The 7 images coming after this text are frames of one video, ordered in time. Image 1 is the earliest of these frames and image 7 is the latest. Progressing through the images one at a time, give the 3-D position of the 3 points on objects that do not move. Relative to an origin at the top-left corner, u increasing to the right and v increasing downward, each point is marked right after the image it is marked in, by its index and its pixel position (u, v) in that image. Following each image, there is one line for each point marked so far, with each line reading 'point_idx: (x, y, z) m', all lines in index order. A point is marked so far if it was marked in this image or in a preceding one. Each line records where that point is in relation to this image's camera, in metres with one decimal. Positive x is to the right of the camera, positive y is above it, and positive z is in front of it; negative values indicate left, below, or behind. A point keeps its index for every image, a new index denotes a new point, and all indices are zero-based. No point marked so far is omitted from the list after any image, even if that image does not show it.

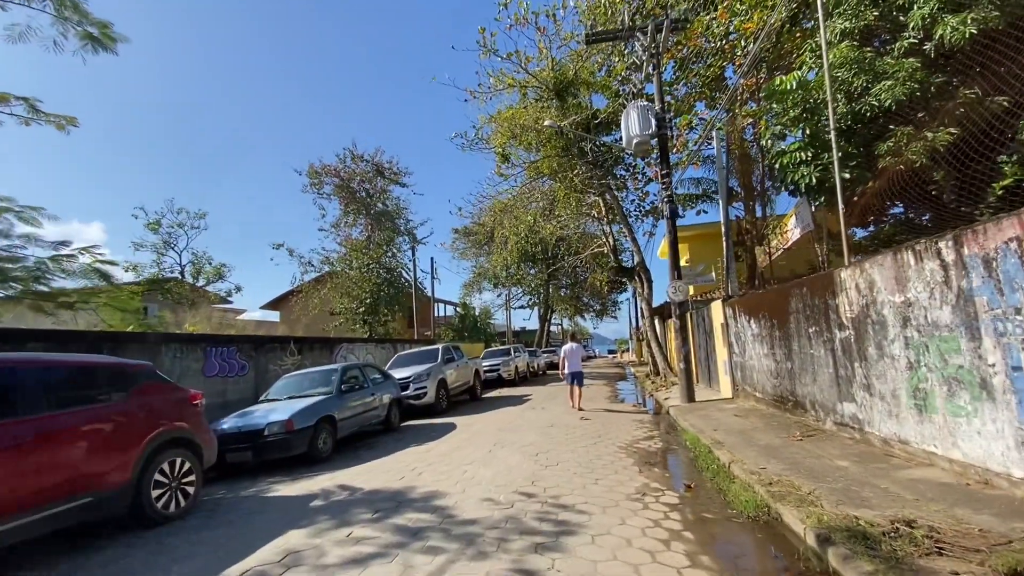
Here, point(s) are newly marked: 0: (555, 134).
0: (+1.7, +6.2, +19.5) m
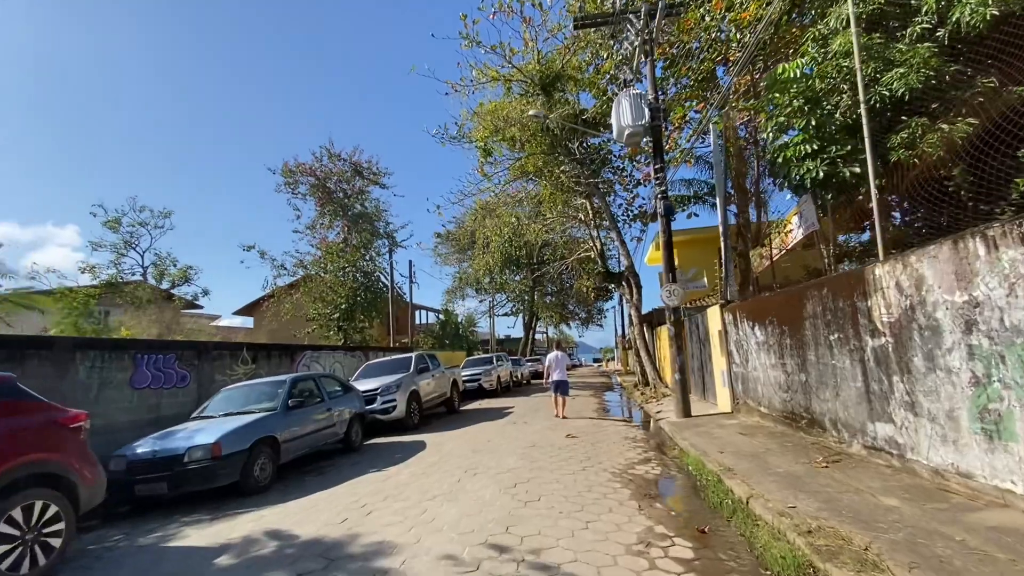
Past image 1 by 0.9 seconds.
0: (+1.1, +6.0, +18.5) m
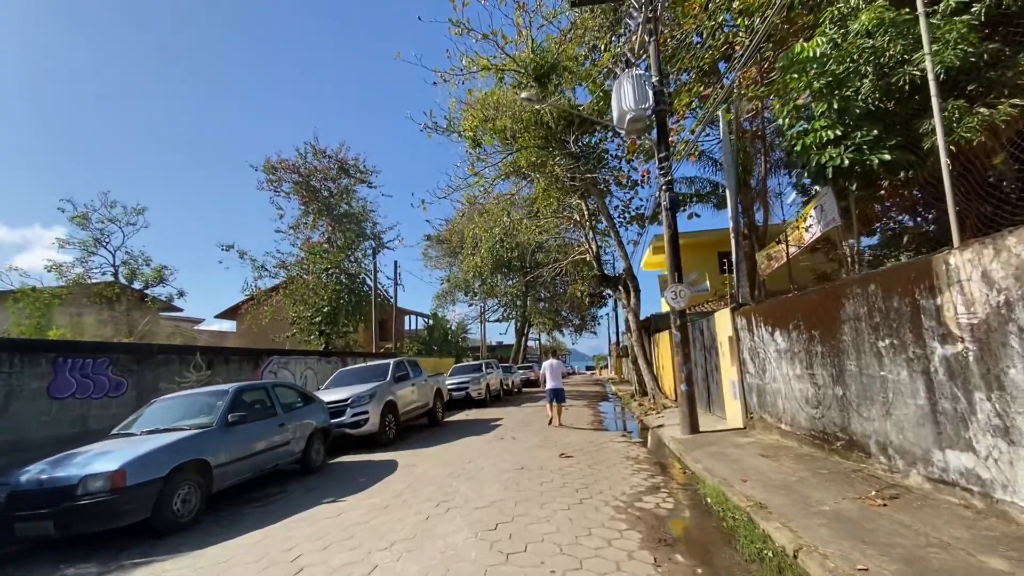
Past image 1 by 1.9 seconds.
0: (+0.8, +5.9, +17.4) m
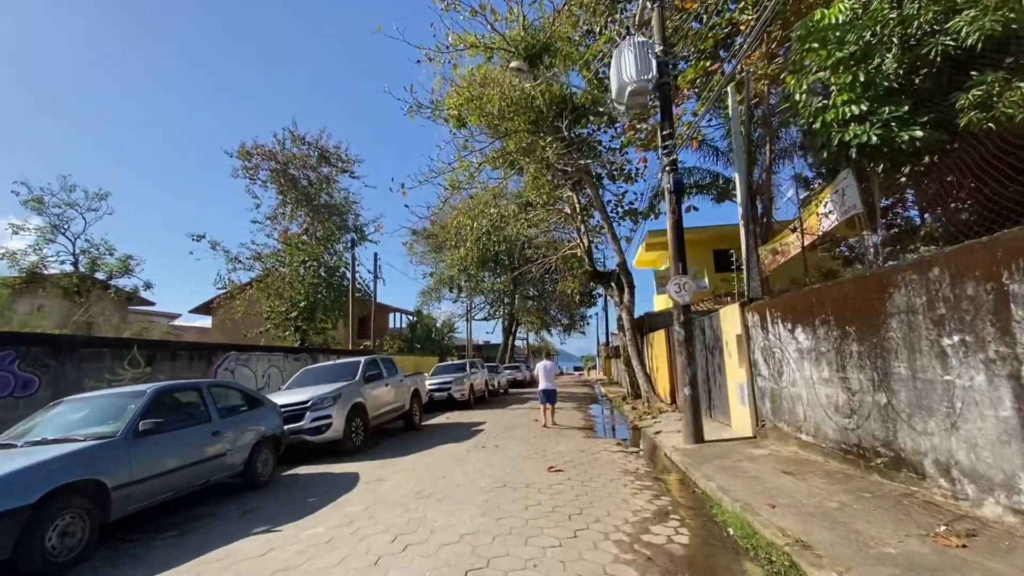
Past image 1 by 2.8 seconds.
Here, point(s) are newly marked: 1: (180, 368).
0: (+0.4, +6.1, +16.3) m
1: (-6.8, -1.6, +9.9) m
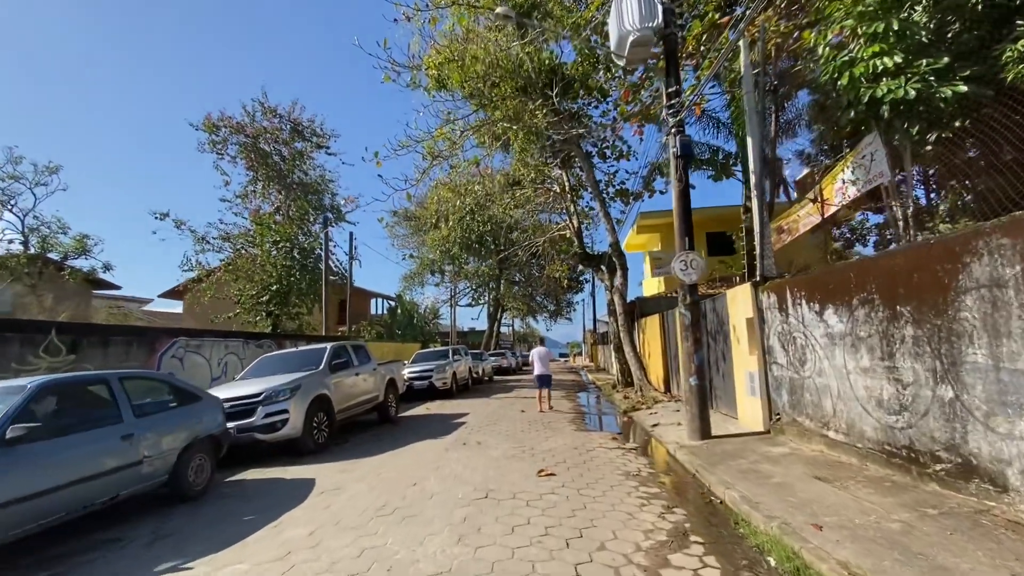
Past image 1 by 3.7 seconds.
0: (0.0, +6.7, +15.0) m
1: (-7.1, -1.2, +8.7) m
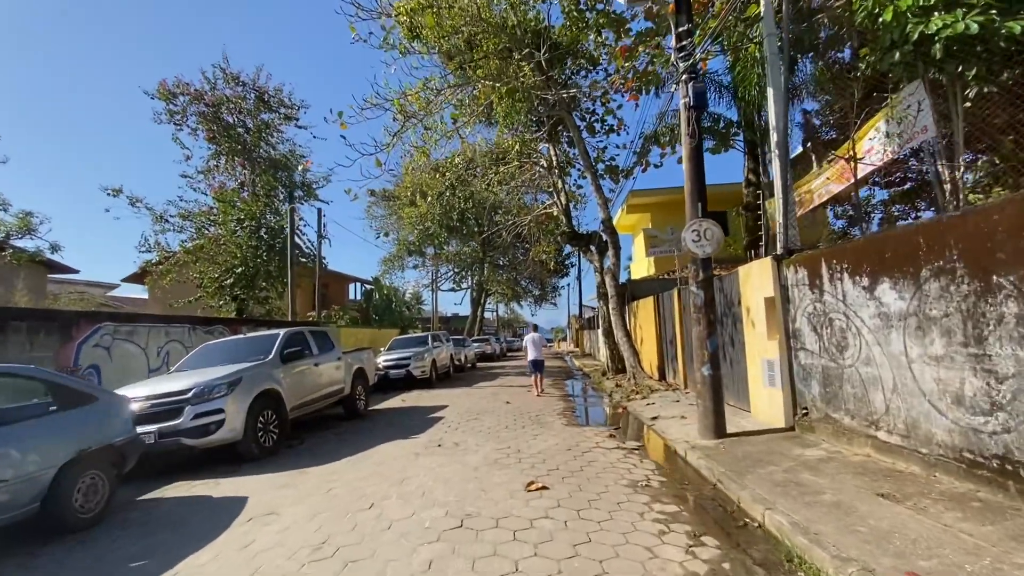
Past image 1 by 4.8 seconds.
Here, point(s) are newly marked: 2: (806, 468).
0: (-0.5, +7.2, +13.6) m
1: (-7.3, -0.8, +7.2) m
2: (+3.1, -1.9, +5.1) m
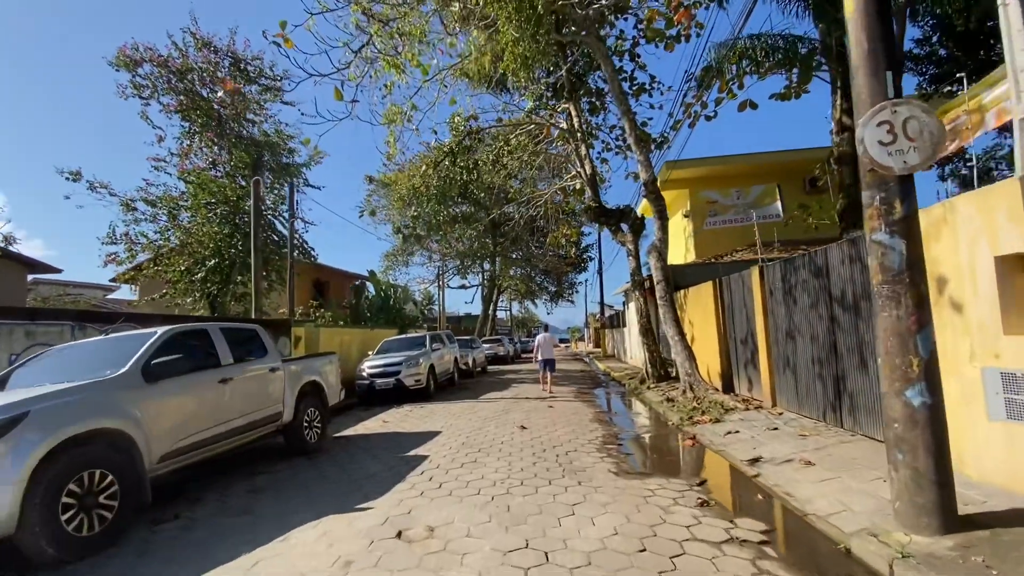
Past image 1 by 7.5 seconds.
0: (-0.3, +7.6, +10.4) m
1: (-7.2, -0.6, +4.2) m
2: (+3.2, -1.5, +1.8) m
